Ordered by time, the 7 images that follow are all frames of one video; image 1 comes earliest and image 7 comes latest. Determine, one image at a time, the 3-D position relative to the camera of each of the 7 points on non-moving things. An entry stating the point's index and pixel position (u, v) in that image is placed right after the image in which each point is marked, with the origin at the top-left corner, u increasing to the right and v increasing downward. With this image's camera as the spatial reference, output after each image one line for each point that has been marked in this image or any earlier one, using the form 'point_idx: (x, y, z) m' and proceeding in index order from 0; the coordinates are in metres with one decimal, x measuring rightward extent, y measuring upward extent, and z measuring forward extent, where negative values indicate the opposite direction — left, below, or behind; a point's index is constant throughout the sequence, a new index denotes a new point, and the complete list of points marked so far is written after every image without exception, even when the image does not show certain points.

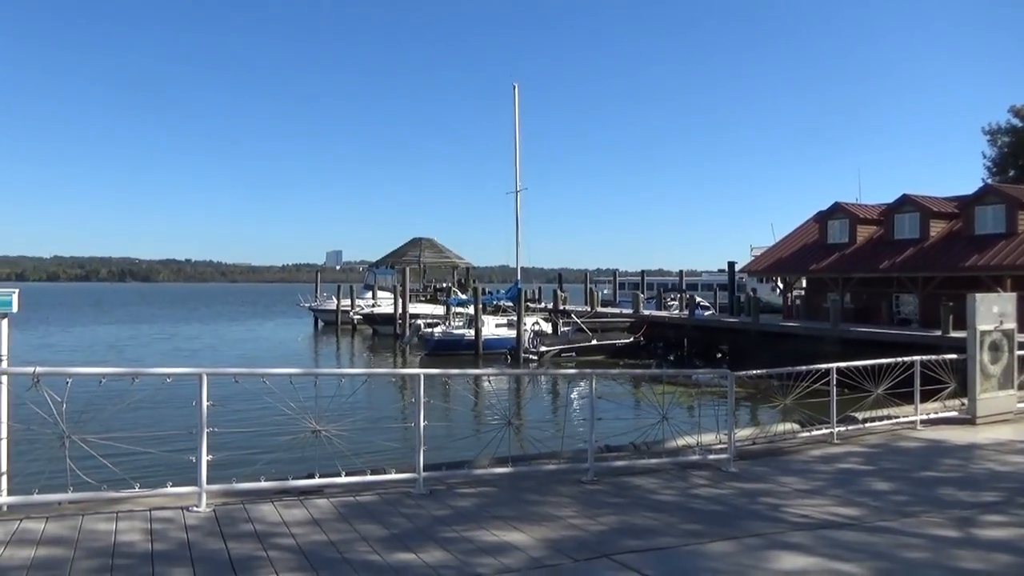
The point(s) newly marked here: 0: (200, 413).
0: (-1.8, -0.7, +7.6) m
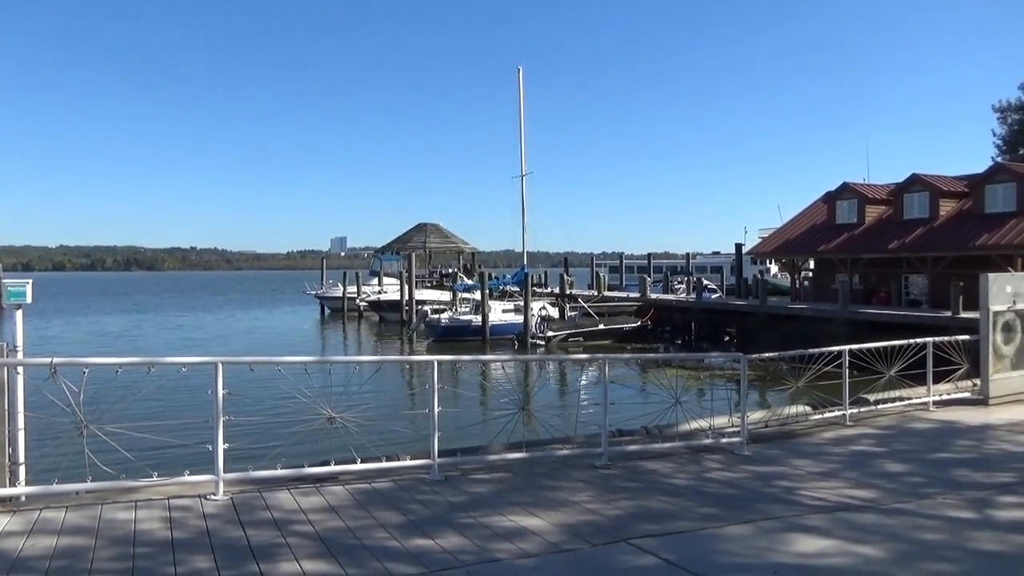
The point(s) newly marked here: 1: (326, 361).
0: (-1.8, -0.7, +7.7) m
1: (-1.1, -0.4, +7.8) m
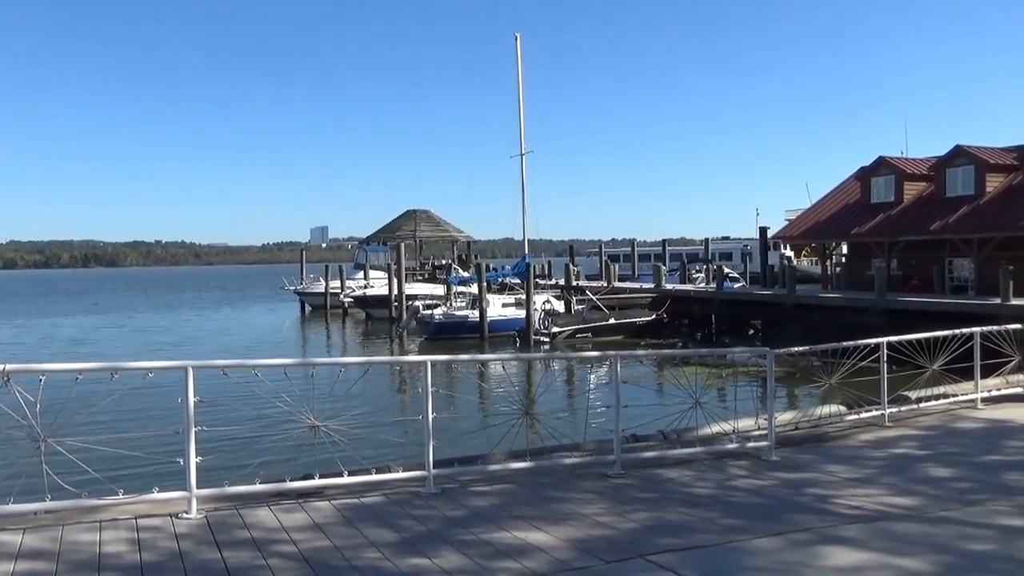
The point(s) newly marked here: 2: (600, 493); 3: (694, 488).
0: (-1.8, -0.7, +7.0) m
1: (-1.1, -0.4, +7.0) m
2: (+0.5, -1.2, +7.4) m
3: (+1.1, -1.1, +7.4) m
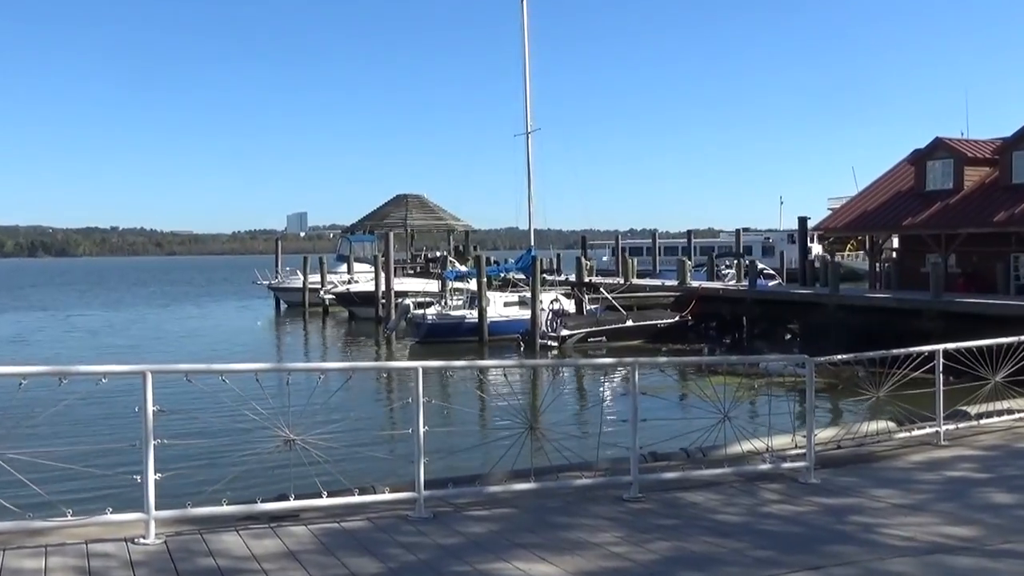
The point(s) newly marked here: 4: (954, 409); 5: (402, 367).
0: (-1.8, -0.6, +6.2) m
1: (-1.1, -0.4, +6.2) m
2: (+0.5, -1.2, +6.5) m
3: (+1.1, -1.1, +6.5) m
4: (+3.0, -0.8, +8.9) m
5: (-0.5, -0.4, +6.3) m
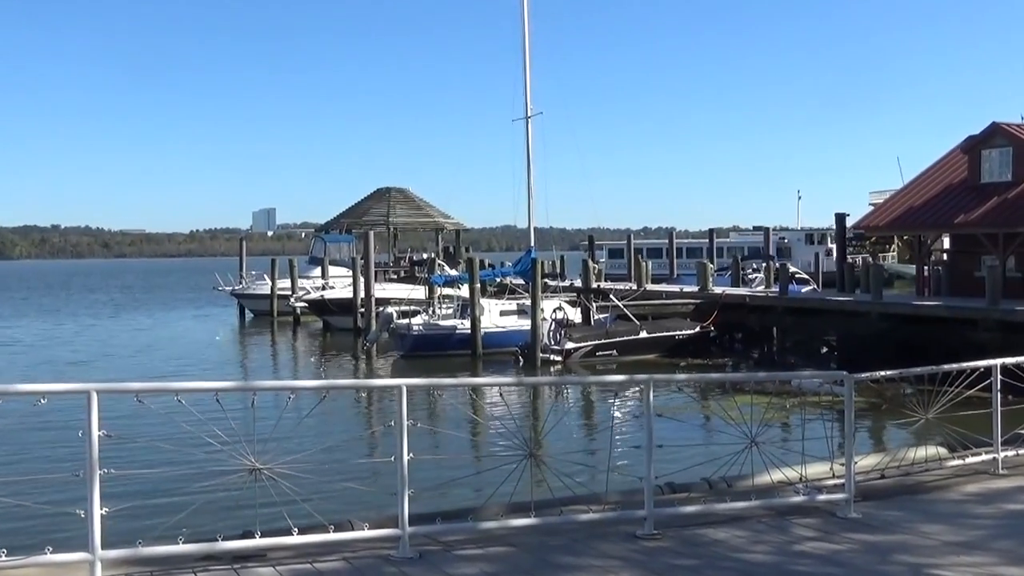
0: (-1.8, -0.7, +5.4) m
1: (-1.1, -0.4, +5.4) m
2: (+0.5, -1.2, +5.7) m
3: (+1.1, -1.2, +5.7) m
4: (+3.0, -0.9, +8.1) m
5: (-0.6, -0.4, +5.5) m
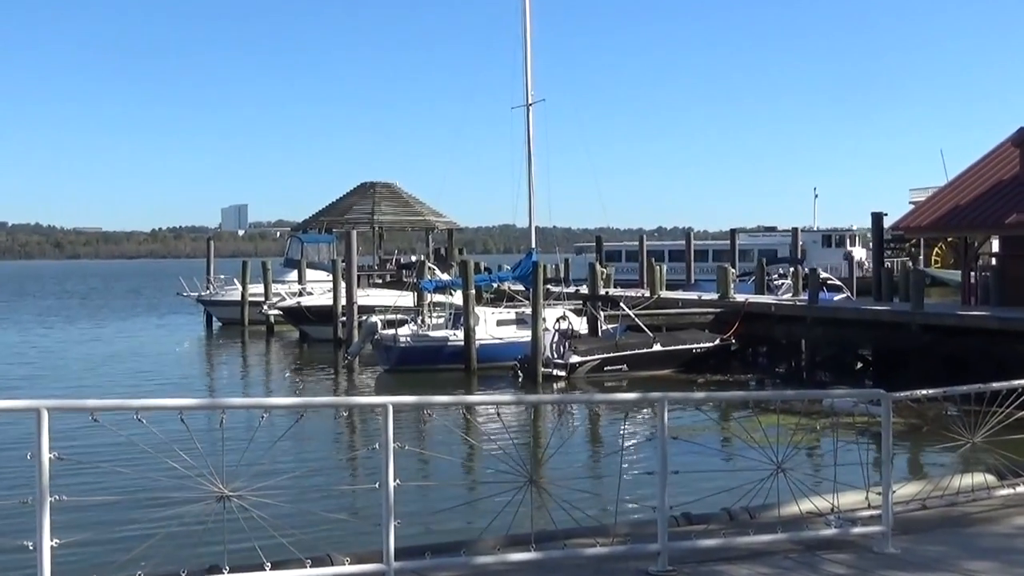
0: (-1.8, -0.7, +4.8) m
1: (-1.1, -0.4, +4.8) m
2: (+0.5, -1.2, +5.1) m
3: (+1.0, -1.2, +5.1) m
4: (+3.0, -1.0, +7.5) m
5: (-0.6, -0.5, +5.0) m
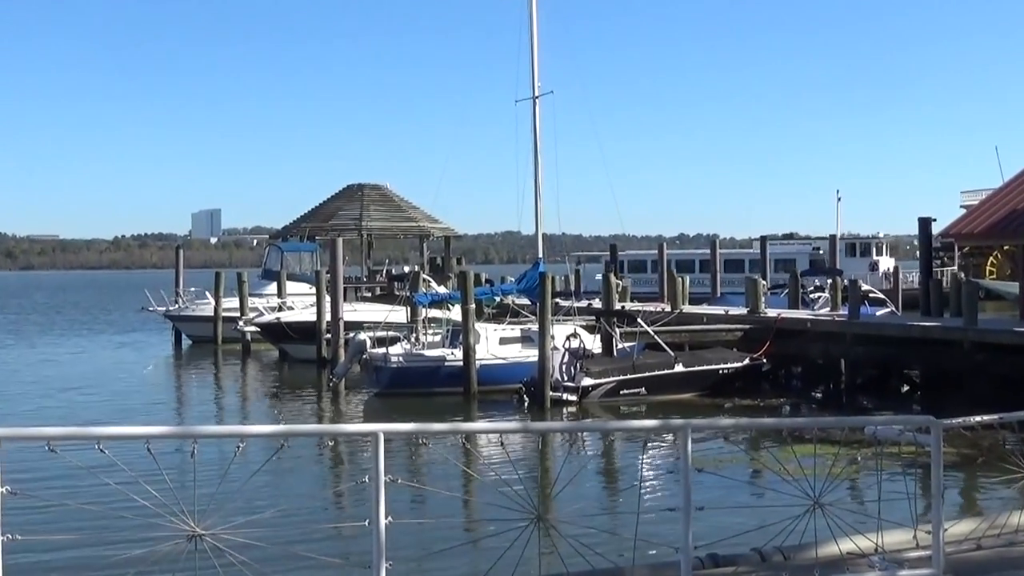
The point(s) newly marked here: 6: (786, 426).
0: (-1.8, -0.7, +4.3) m
1: (-1.1, -0.5, +4.3) m
2: (+0.5, -1.3, +4.6) m
3: (+1.1, -1.3, +4.6) m
4: (+3.0, -1.1, +7.0) m
5: (-0.5, -0.5, +4.4) m
6: (+1.0, -0.5, +4.7) m
